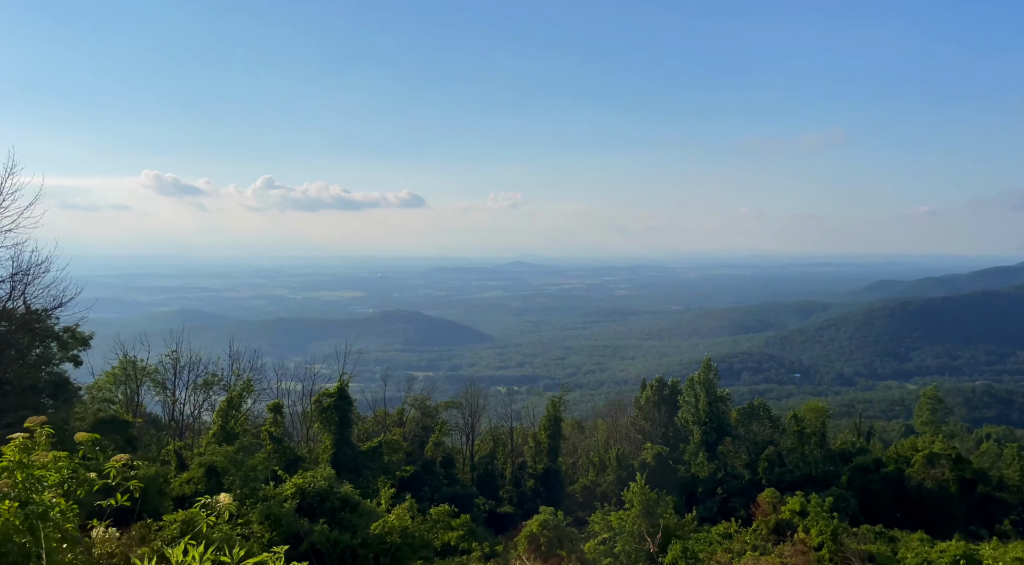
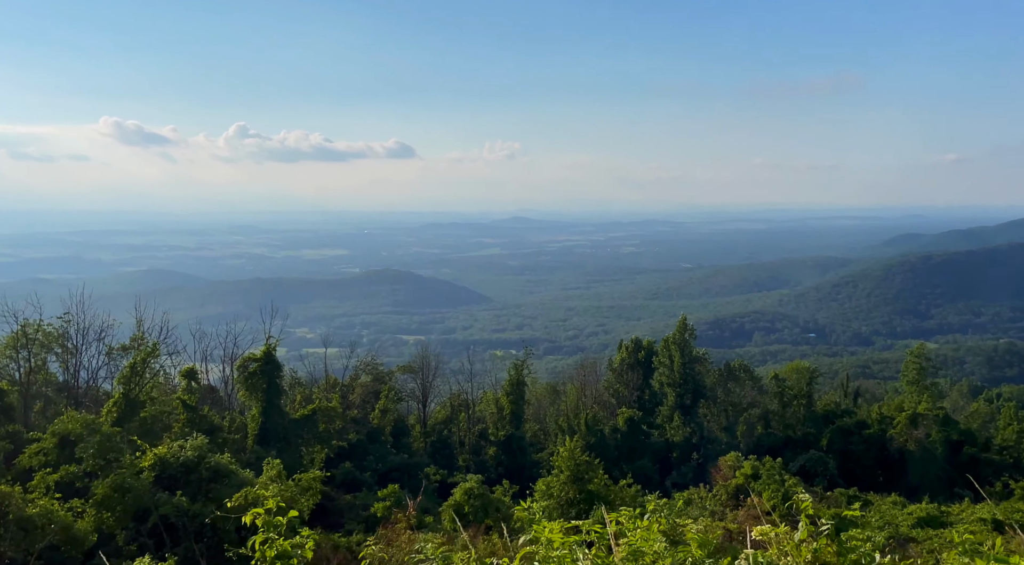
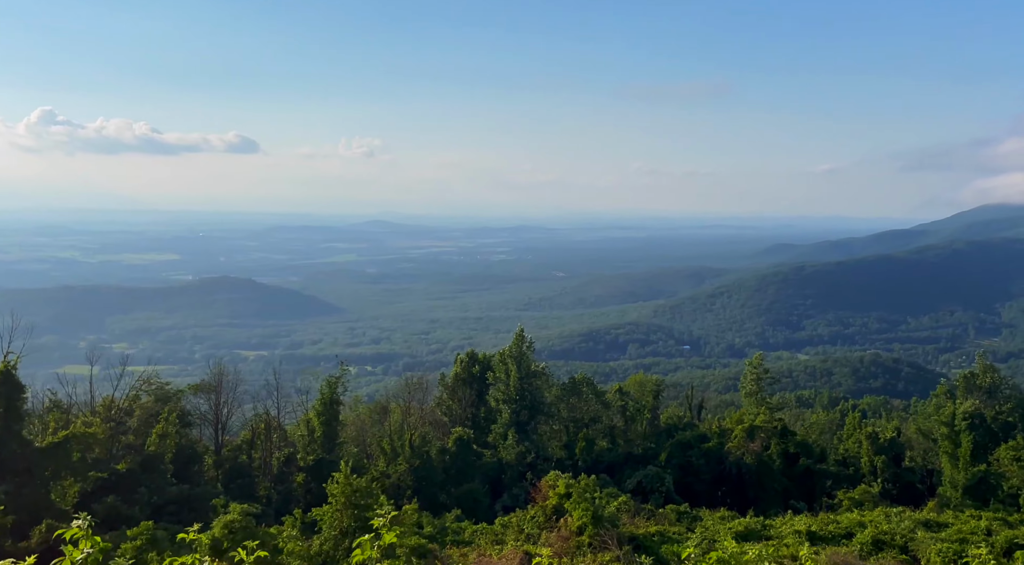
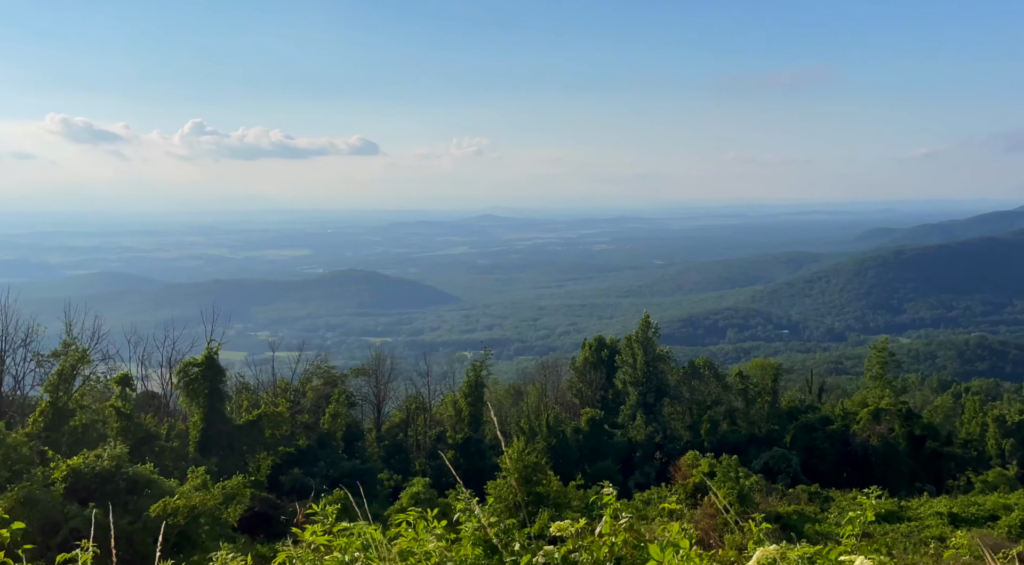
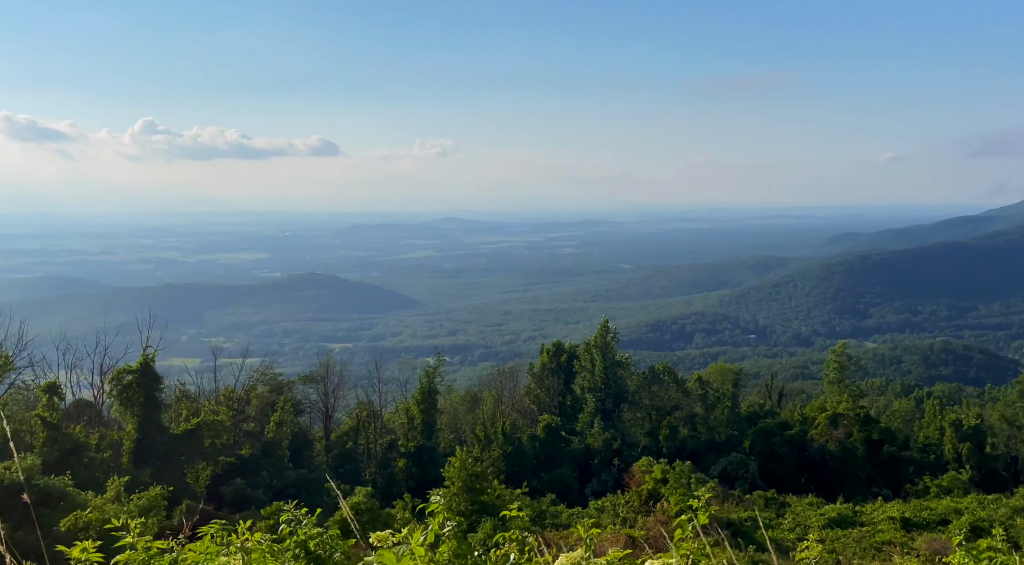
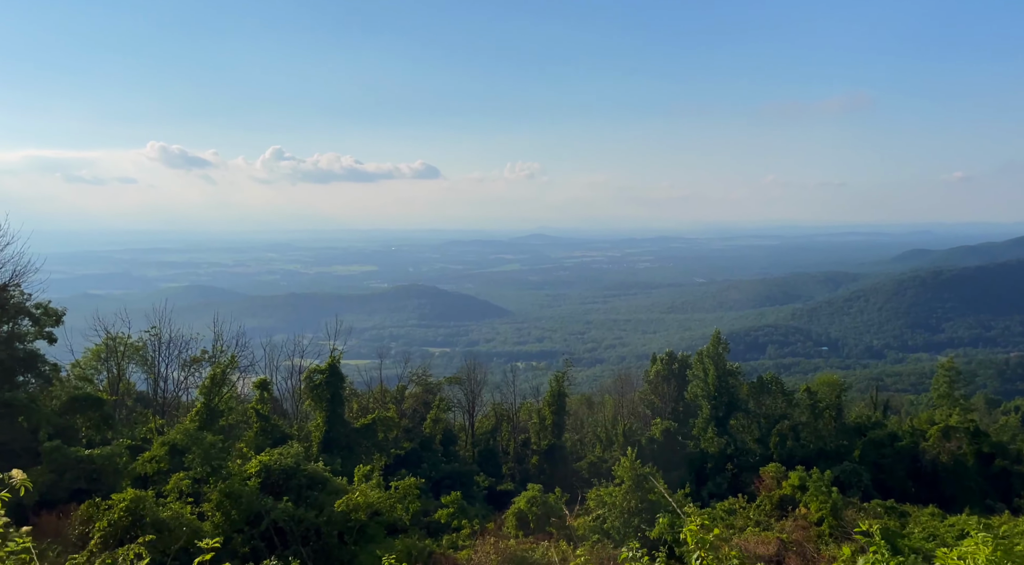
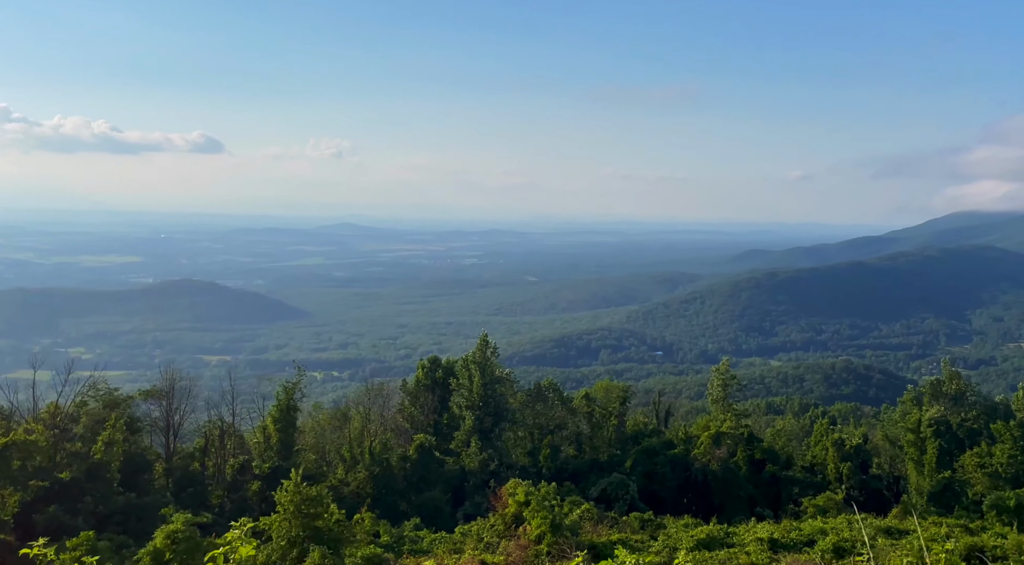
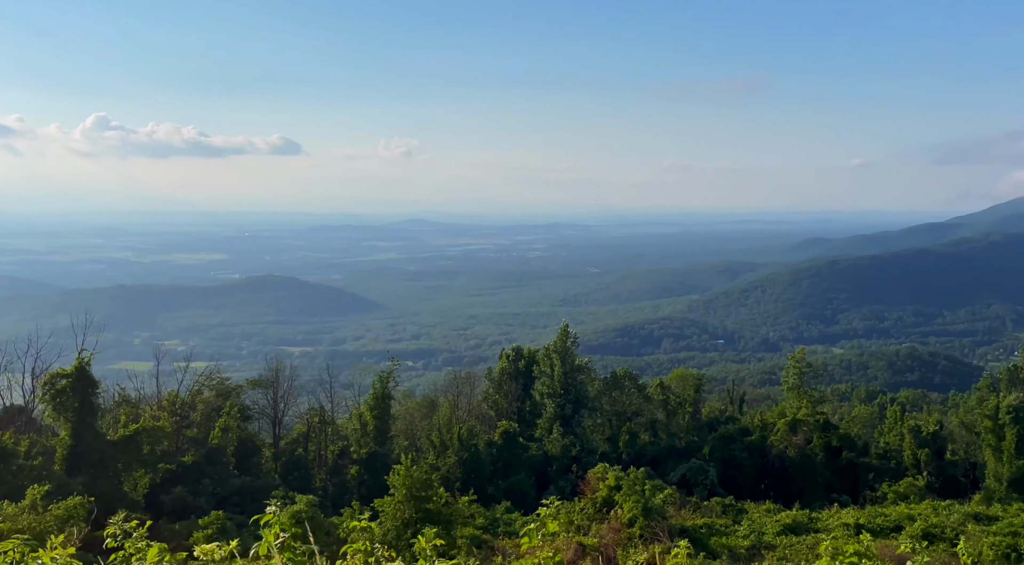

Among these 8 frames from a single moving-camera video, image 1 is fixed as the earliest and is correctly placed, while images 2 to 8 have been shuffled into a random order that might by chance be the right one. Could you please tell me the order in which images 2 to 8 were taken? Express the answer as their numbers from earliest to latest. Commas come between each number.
6, 2, 4, 5, 8, 3, 7
